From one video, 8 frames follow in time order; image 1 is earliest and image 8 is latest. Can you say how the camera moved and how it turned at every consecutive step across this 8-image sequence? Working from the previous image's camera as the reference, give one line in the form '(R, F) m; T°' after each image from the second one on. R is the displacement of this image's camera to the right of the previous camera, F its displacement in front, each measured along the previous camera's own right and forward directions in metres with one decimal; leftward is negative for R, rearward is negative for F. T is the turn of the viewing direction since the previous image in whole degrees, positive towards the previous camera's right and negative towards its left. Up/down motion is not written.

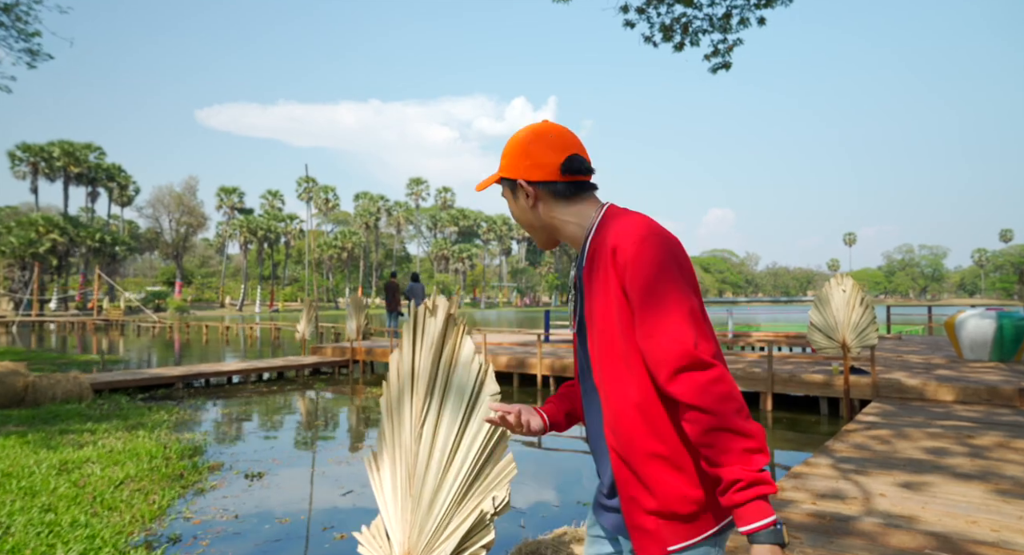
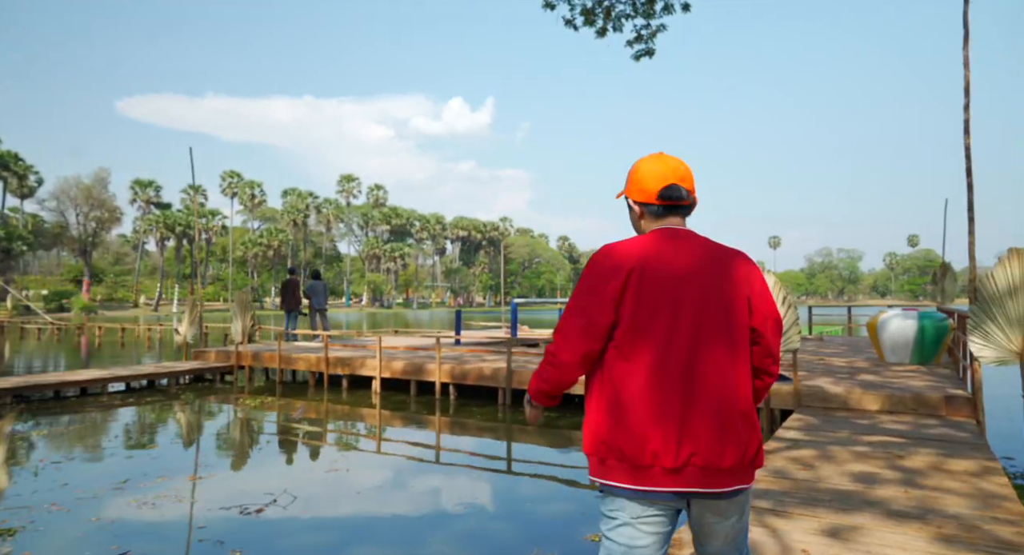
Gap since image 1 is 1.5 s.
(+0.6, +1.2) m; +5°
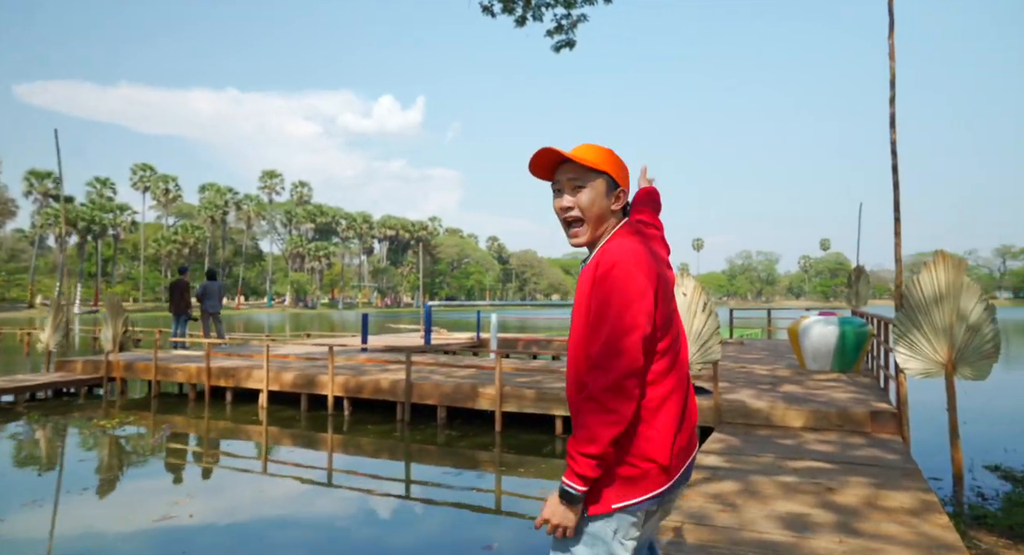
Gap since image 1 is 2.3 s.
(+0.4, +0.9) m; +6°
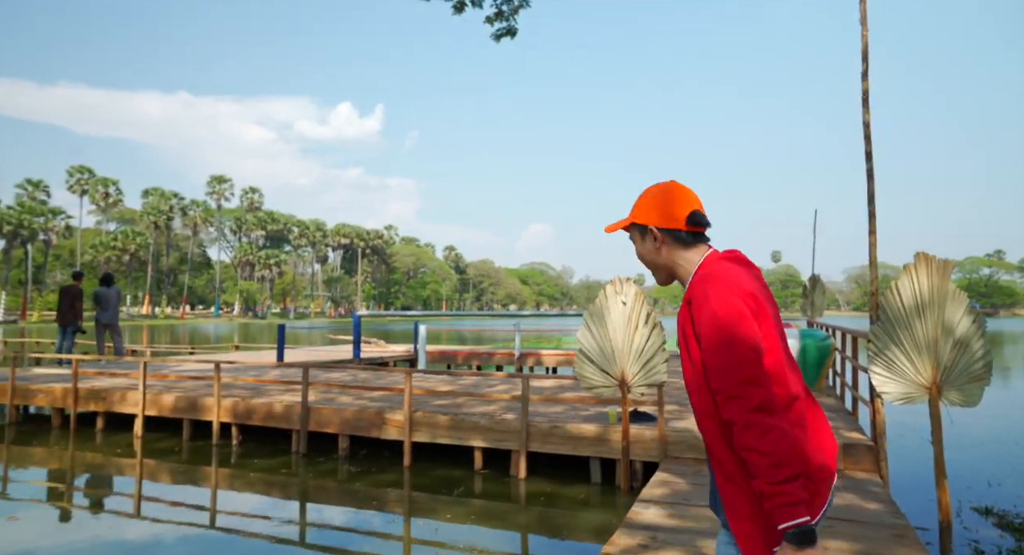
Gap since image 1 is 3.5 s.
(+0.5, +1.3) m; +4°
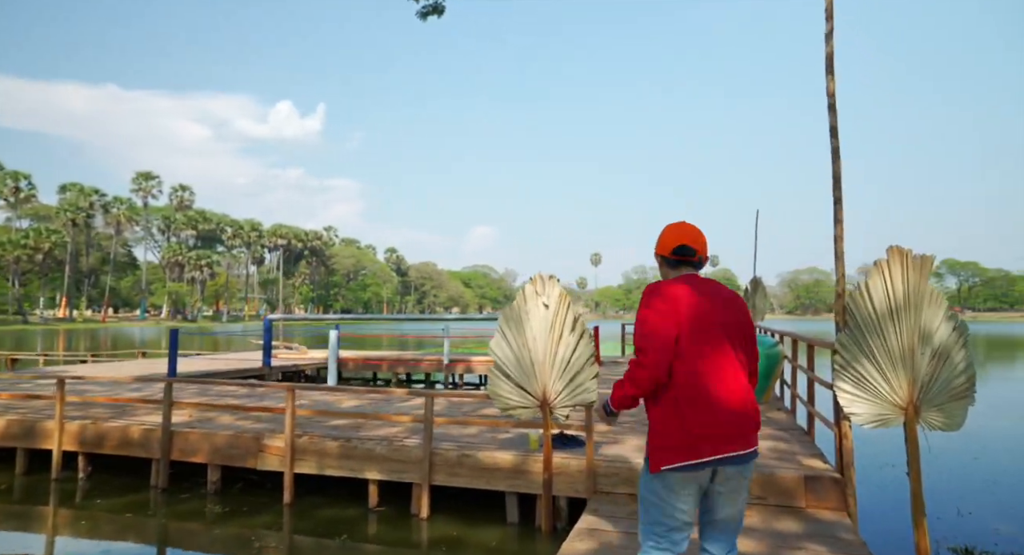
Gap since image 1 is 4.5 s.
(+0.3, +1.1) m; +5°
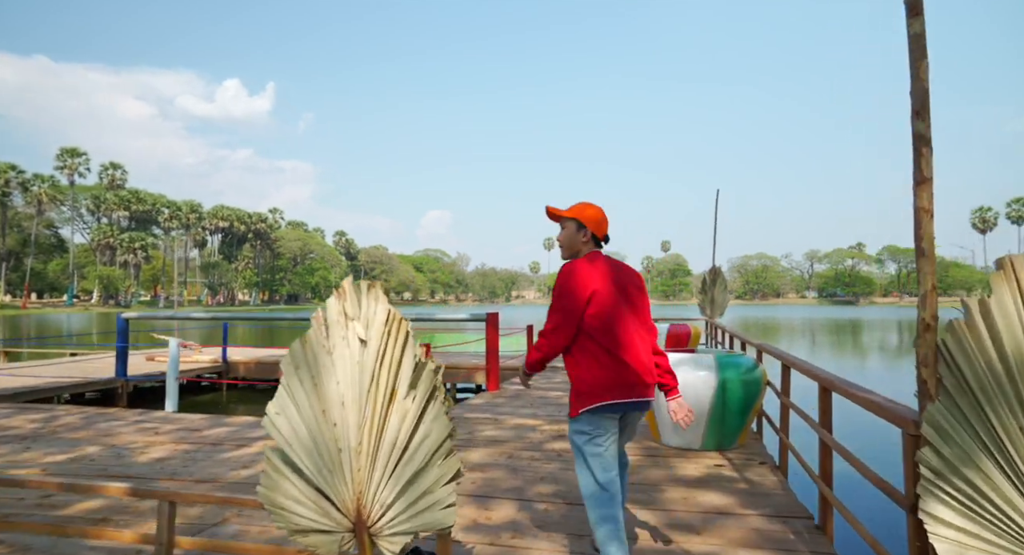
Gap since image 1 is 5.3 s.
(+0.7, +2.4) m; +4°
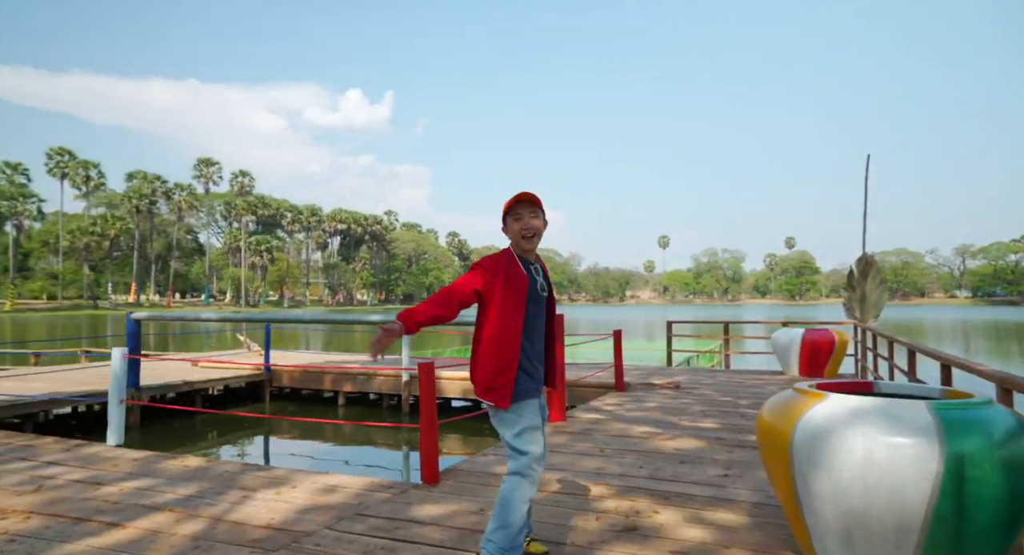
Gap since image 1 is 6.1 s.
(+0.5, +2.7) m; -10°
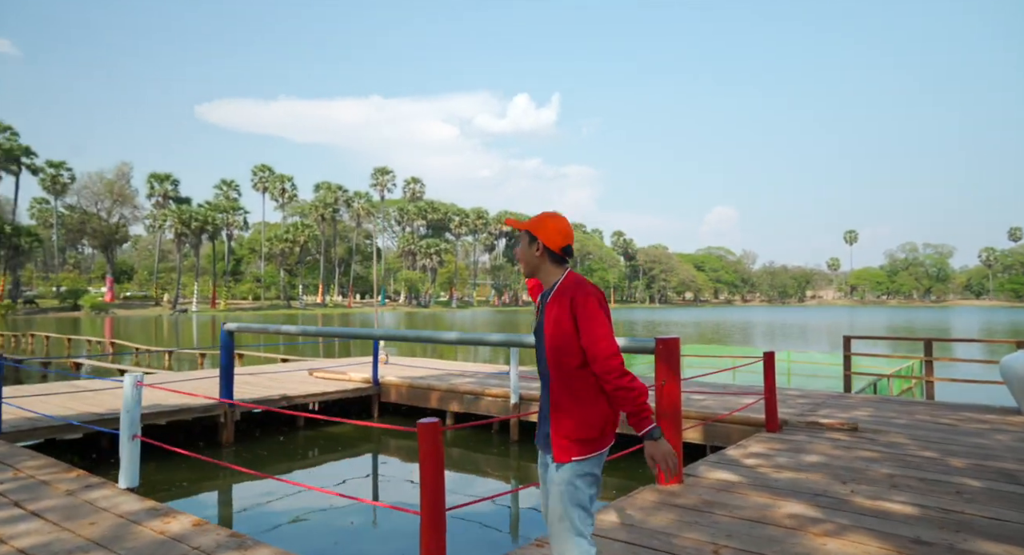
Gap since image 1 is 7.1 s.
(+0.6, +1.8) m; -14°
